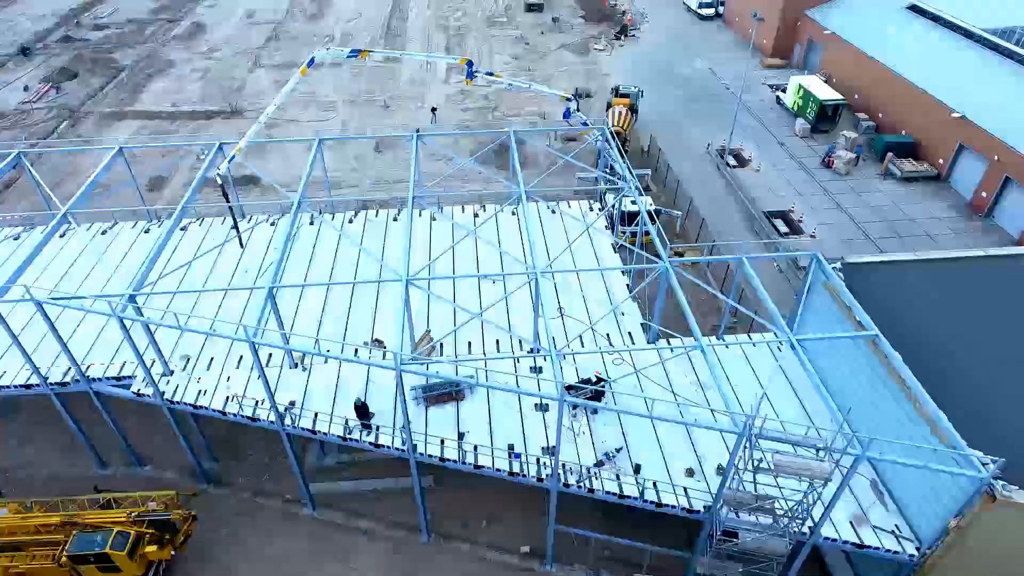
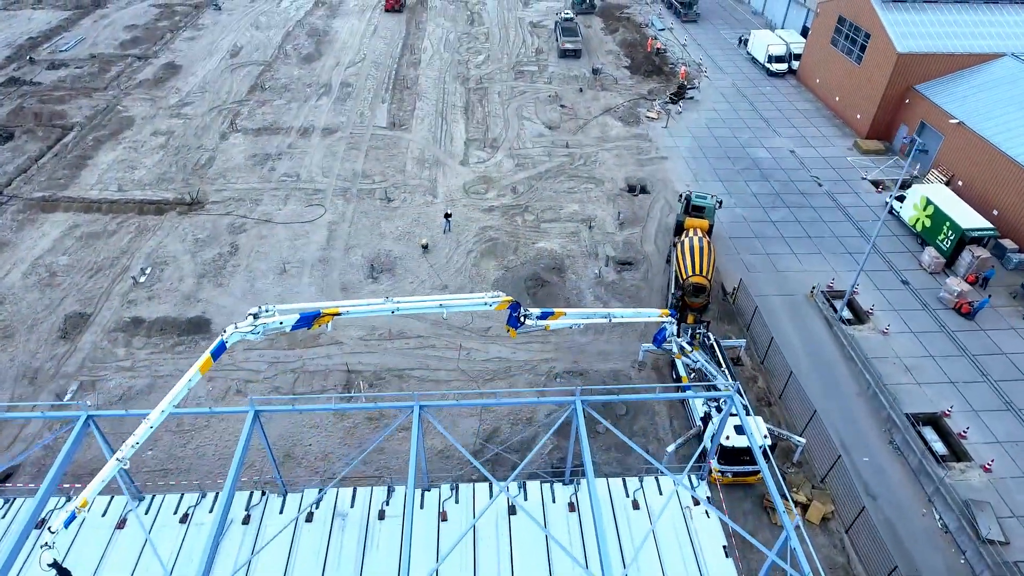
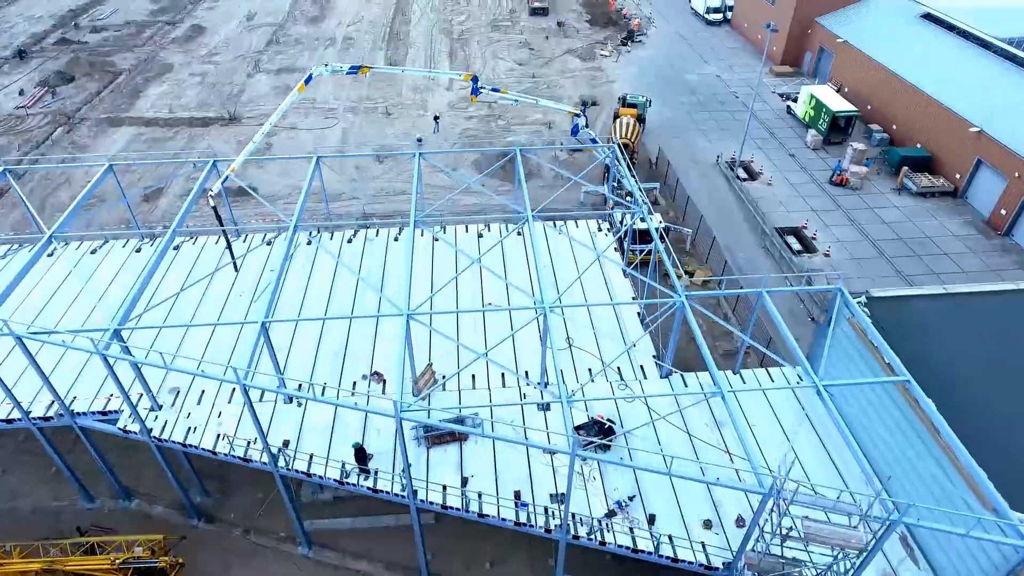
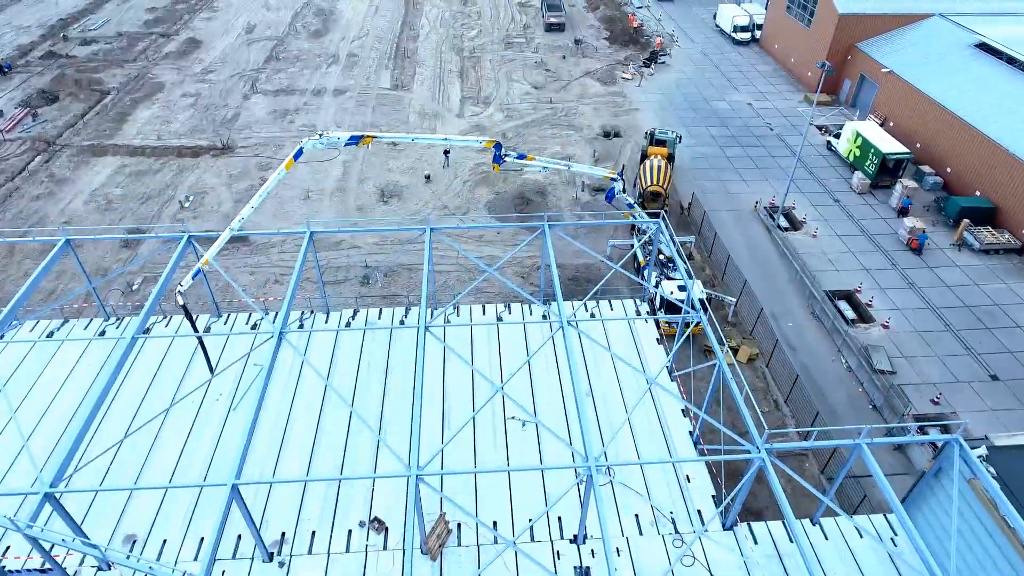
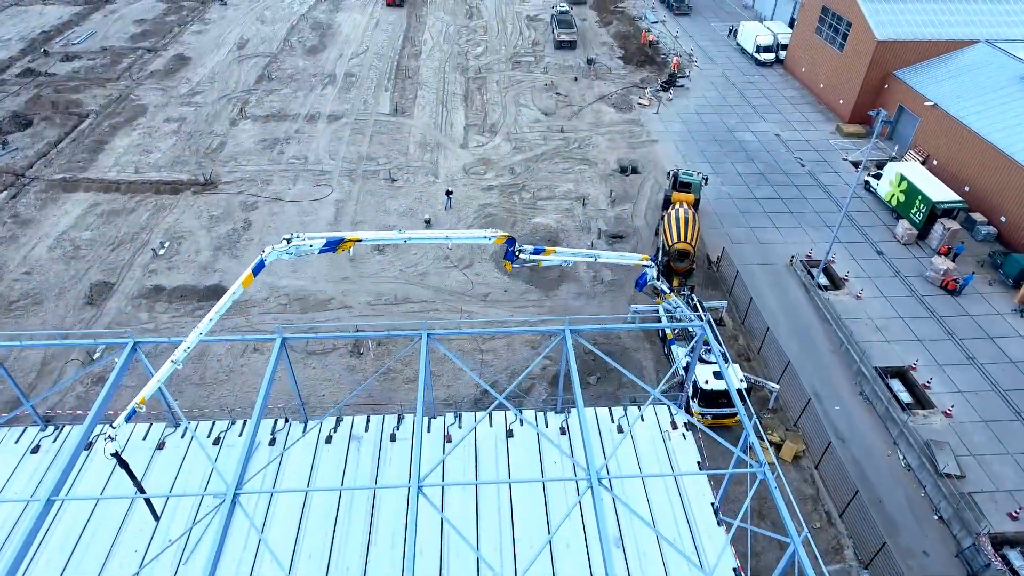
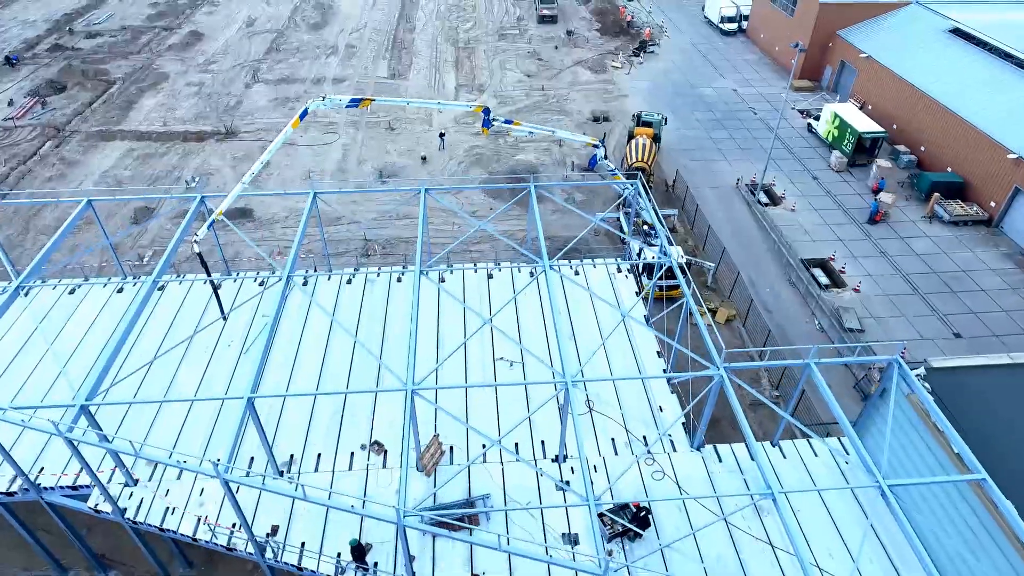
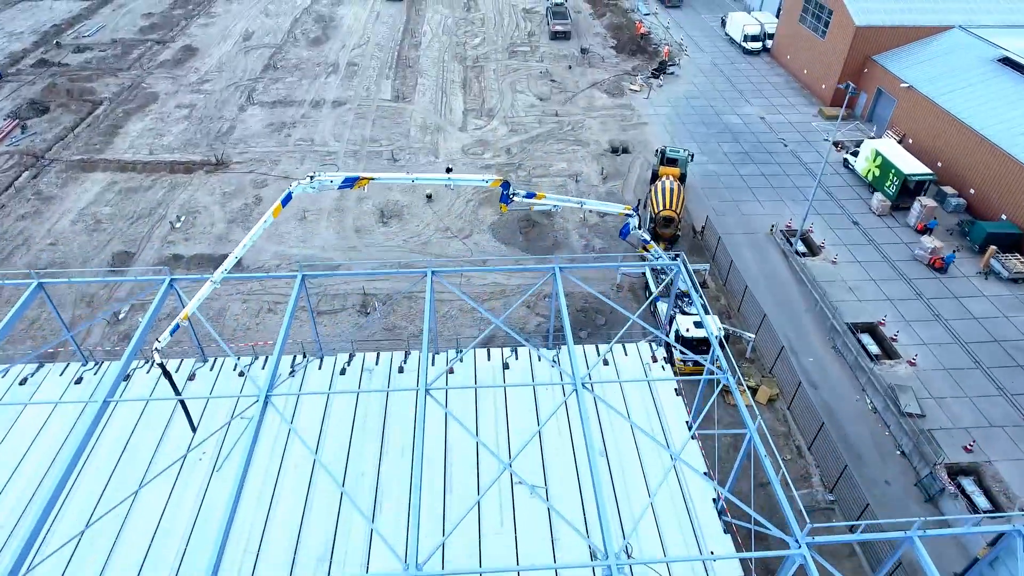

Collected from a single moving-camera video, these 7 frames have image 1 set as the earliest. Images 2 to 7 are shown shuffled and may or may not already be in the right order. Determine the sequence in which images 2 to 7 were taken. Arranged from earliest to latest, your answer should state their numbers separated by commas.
3, 6, 4, 7, 5, 2
